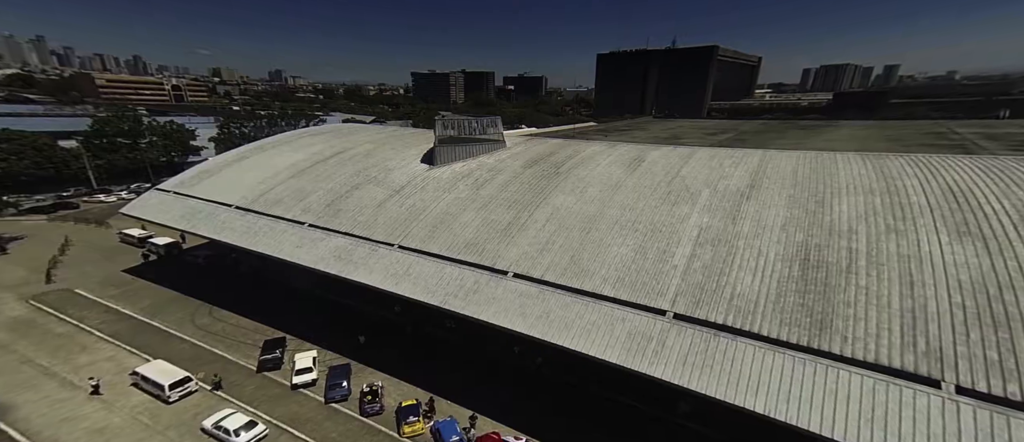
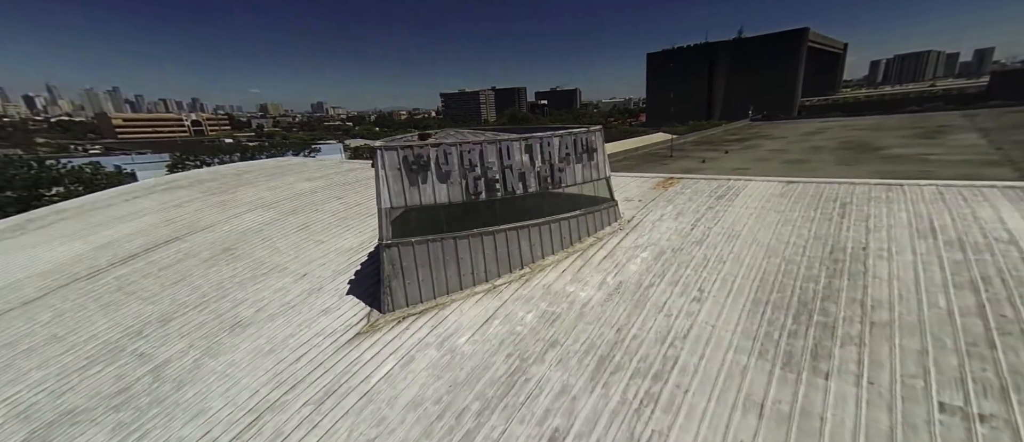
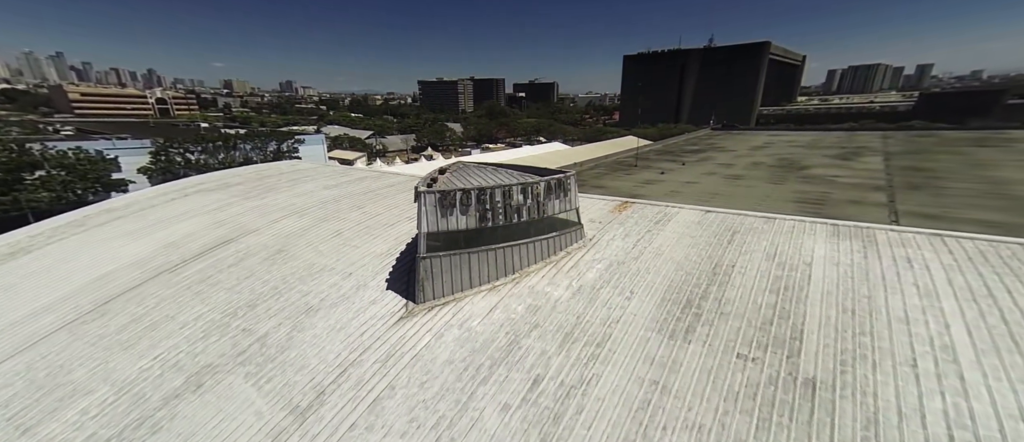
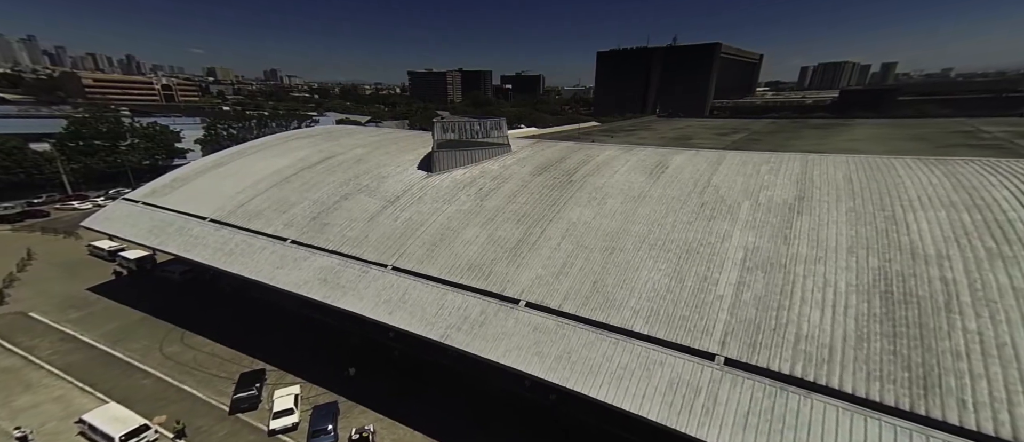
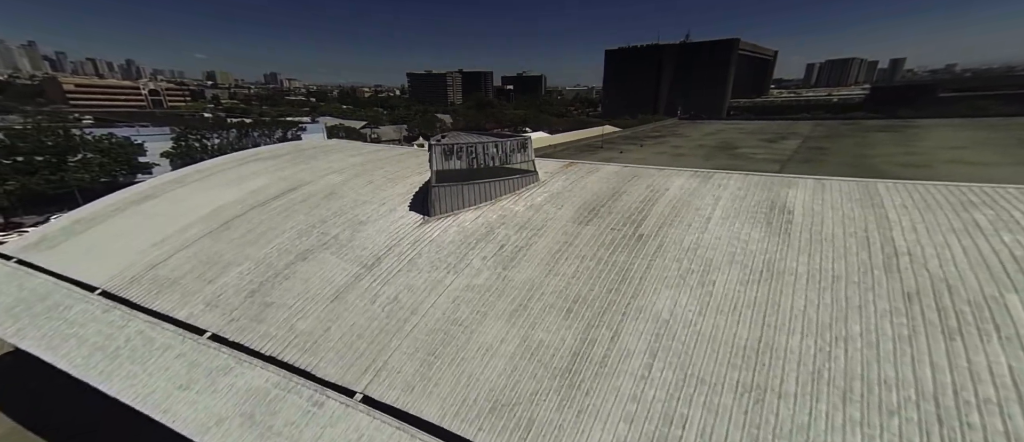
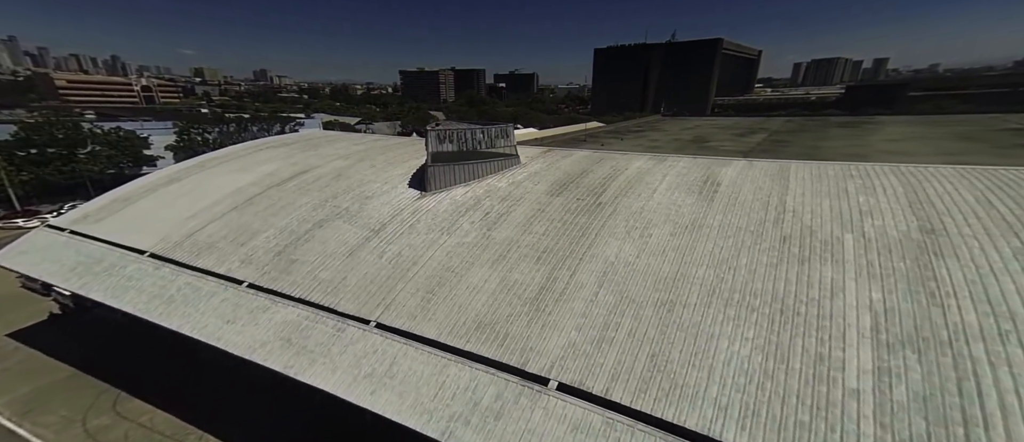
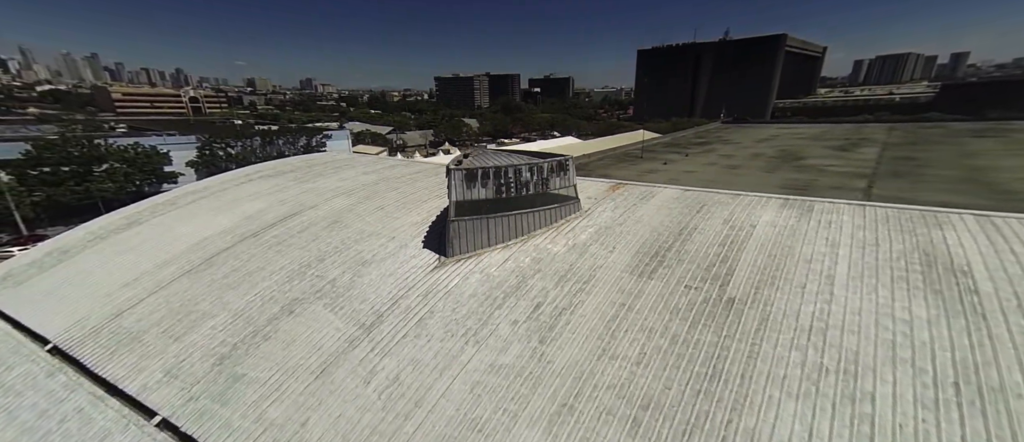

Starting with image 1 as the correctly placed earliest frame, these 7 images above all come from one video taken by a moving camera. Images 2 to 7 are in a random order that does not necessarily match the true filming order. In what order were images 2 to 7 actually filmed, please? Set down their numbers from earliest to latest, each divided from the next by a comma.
4, 6, 5, 7, 3, 2
